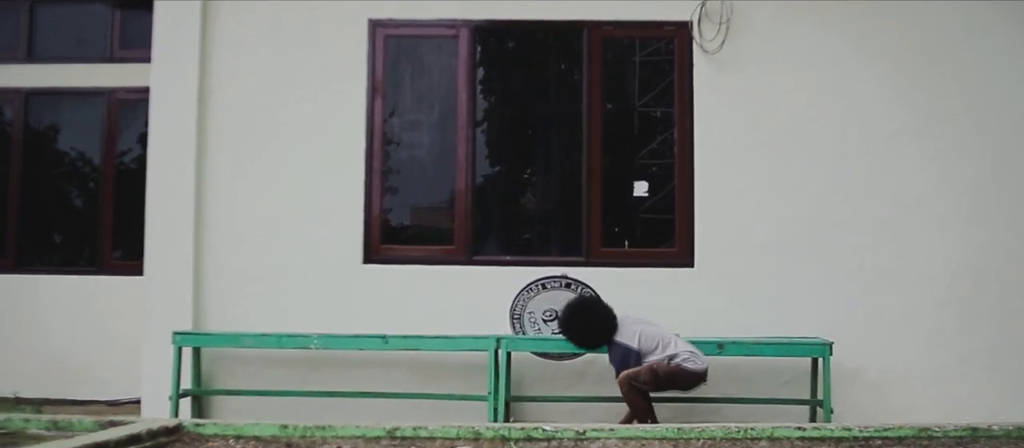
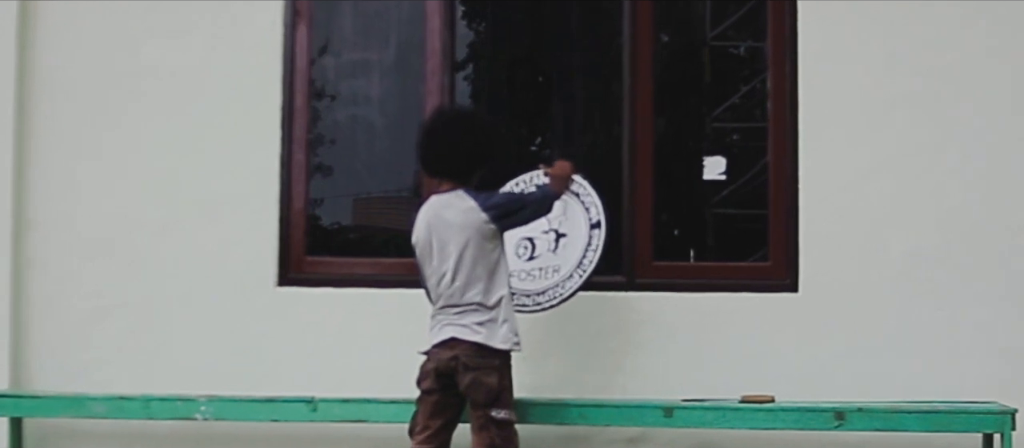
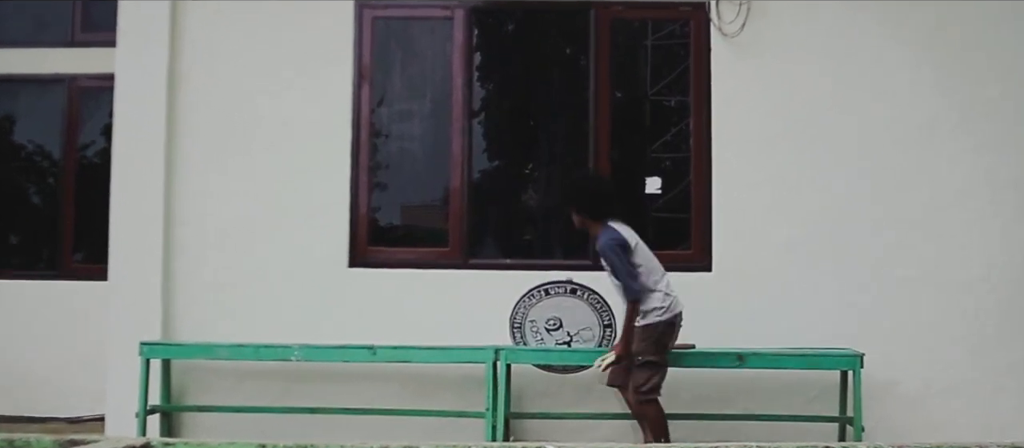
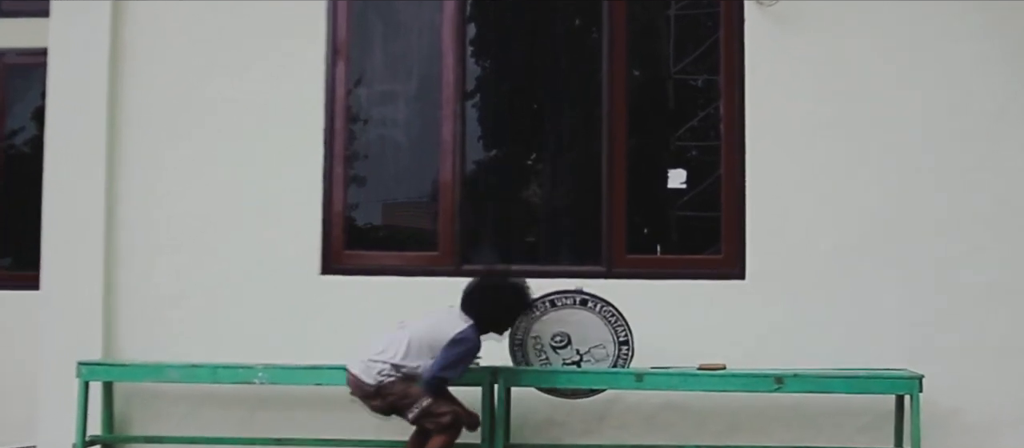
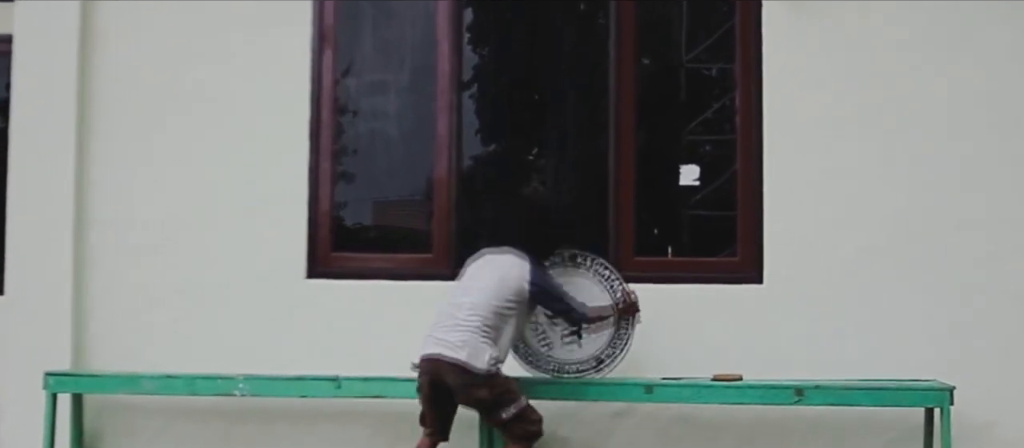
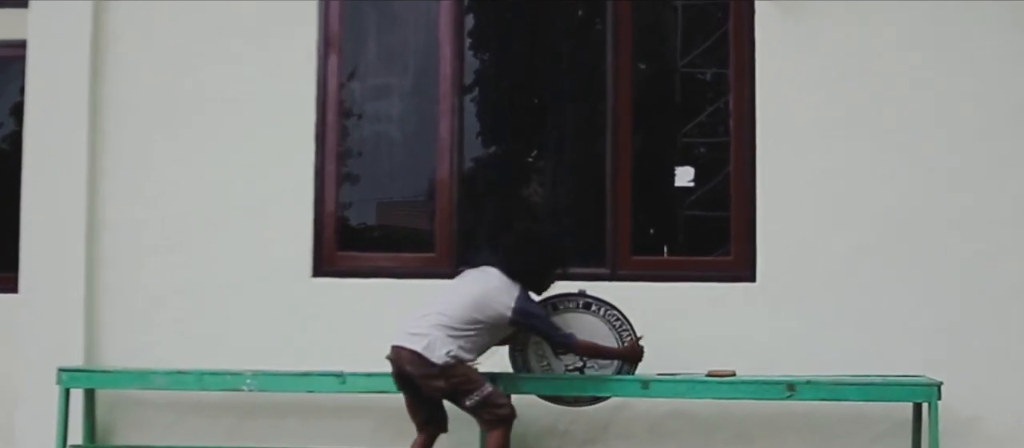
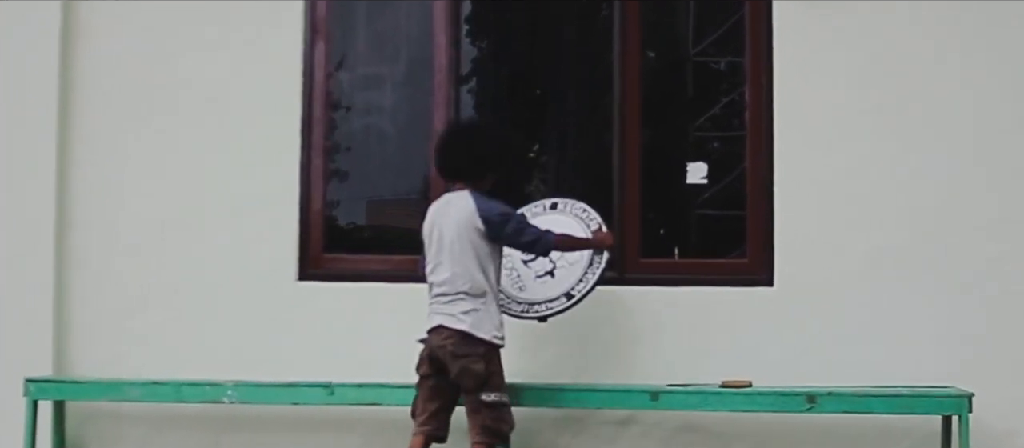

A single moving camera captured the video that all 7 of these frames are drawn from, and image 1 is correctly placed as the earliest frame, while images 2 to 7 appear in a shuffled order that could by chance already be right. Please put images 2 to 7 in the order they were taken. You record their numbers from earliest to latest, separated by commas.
3, 4, 6, 5, 7, 2
